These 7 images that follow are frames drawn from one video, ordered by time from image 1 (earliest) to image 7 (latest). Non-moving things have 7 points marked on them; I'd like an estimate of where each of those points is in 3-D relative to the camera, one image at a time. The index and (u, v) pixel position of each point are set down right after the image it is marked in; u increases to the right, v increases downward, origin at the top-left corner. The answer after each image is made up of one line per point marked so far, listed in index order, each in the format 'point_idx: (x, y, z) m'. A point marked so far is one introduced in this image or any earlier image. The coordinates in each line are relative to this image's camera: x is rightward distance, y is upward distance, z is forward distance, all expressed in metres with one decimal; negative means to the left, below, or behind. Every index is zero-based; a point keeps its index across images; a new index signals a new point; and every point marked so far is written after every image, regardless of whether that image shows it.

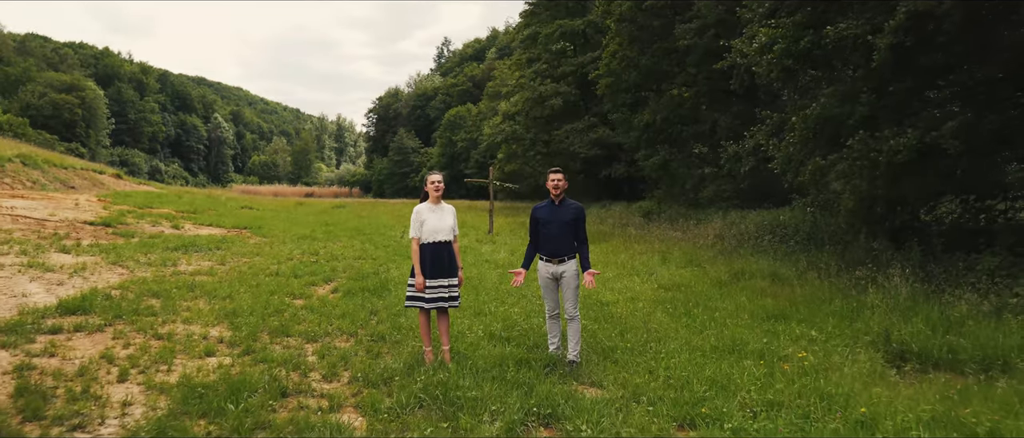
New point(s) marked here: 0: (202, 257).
0: (-6.5, -0.8, +11.9) m
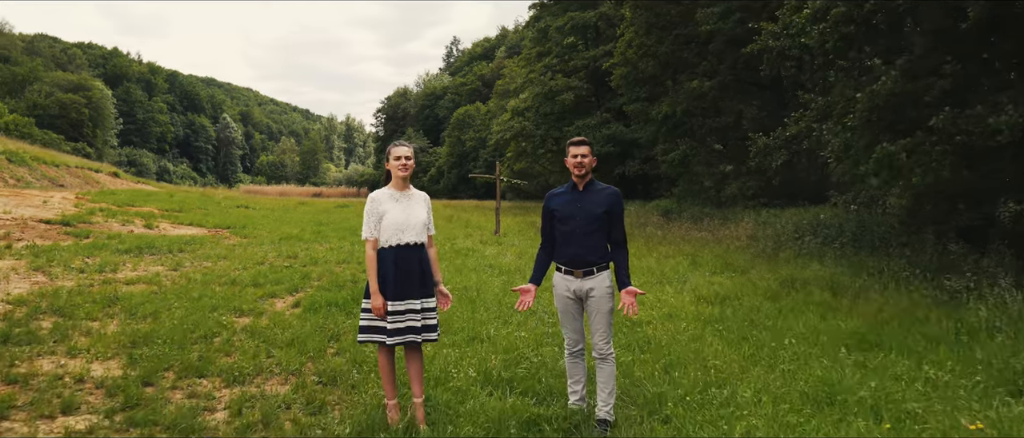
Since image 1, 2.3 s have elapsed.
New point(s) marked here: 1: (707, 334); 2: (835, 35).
0: (-6.4, -0.8, +10.1) m
1: (+2.2, -1.3, +6.5) m
2: (+6.4, +3.6, +11.1) m
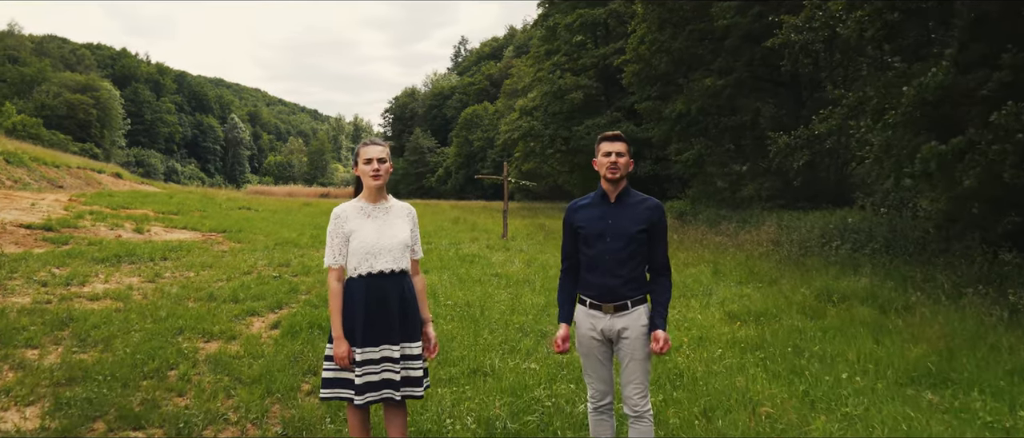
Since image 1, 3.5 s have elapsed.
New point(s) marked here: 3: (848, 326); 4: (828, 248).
0: (-6.3, -0.9, +9.3) m
1: (+2.3, -1.4, +5.5) m
2: (+6.5, +3.5, +10.1) m
3: (+4.1, -1.3, +7.0) m
4: (+7.8, -0.7, +14.1) m
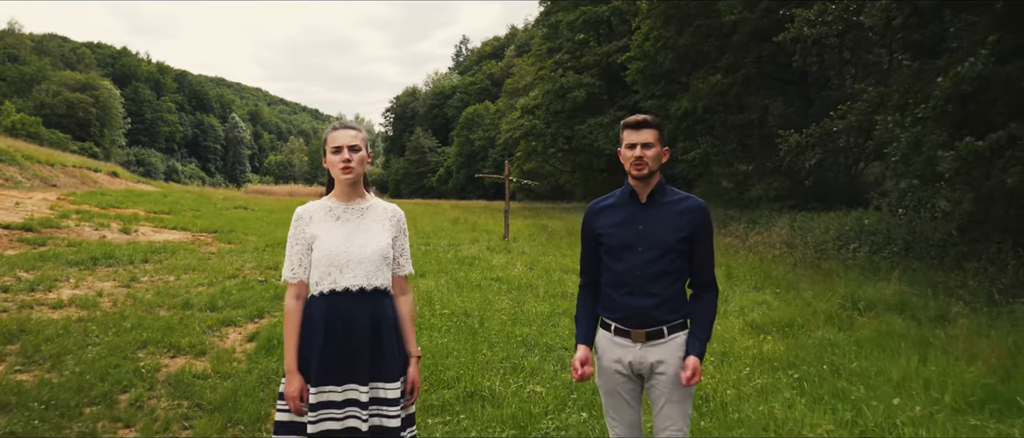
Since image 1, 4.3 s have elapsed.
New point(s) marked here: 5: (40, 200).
0: (-6.2, -0.9, +8.7) m
1: (+2.3, -1.4, +4.9) m
2: (+6.6, +3.5, +9.5) m
3: (+4.2, -1.3, +6.4) m
4: (+7.9, -0.7, +13.5) m
5: (-16.1, +0.7, +19.5) m
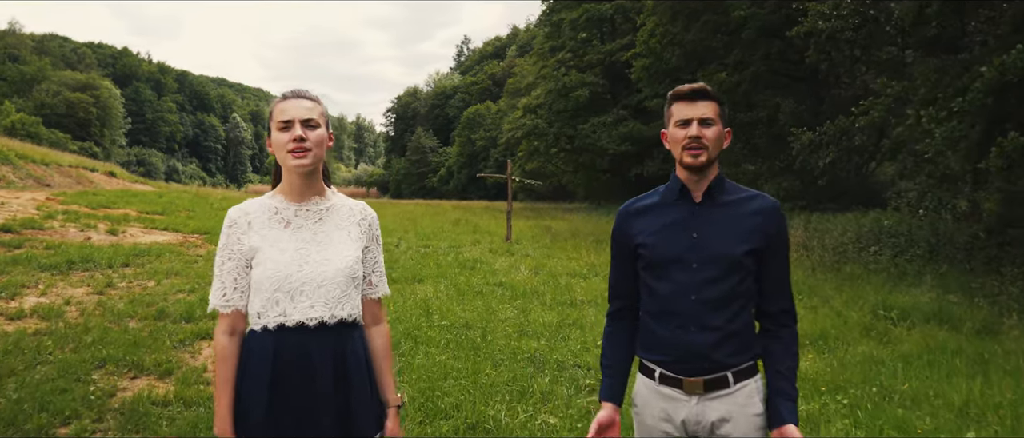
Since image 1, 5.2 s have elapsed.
0: (-6.2, -0.9, +8.1) m
1: (+2.4, -1.4, +4.2) m
2: (+6.6, +3.4, +8.8) m
3: (+4.2, -1.4, +5.7) m
4: (+8.0, -0.8, +12.8) m
5: (-16.0, +0.6, +18.9) m
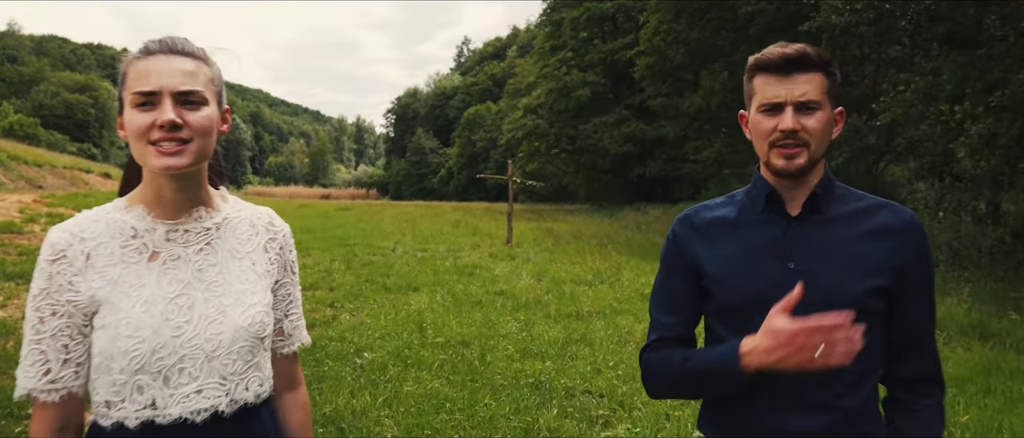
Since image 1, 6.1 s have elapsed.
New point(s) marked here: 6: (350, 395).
0: (-6.1, -1.0, +7.5) m
1: (+2.4, -1.5, +3.6) m
2: (+6.6, +3.4, +8.2) m
3: (+4.2, -1.4, +5.1) m
4: (+8.0, -0.8, +12.2) m
5: (-16.0, +0.5, +18.3) m
6: (-1.3, -1.4, +4.4) m
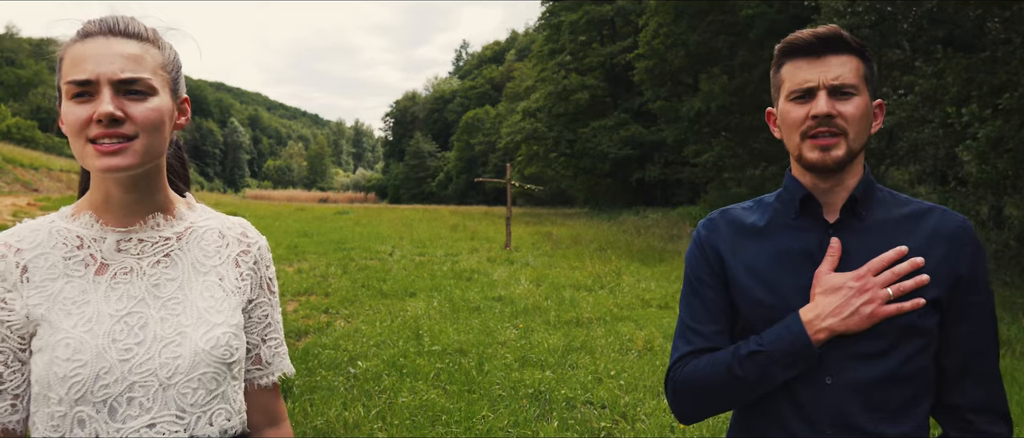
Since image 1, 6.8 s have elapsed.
0: (-6.2, -1.0, +7.3) m
1: (+2.4, -1.5, +3.5) m
2: (+6.6, +3.3, +8.1) m
3: (+4.2, -1.5, +4.9) m
4: (+8.0, -0.9, +12.0) m
5: (-16.1, +0.4, +18.1) m
6: (-1.3, -1.4, +4.2) m
